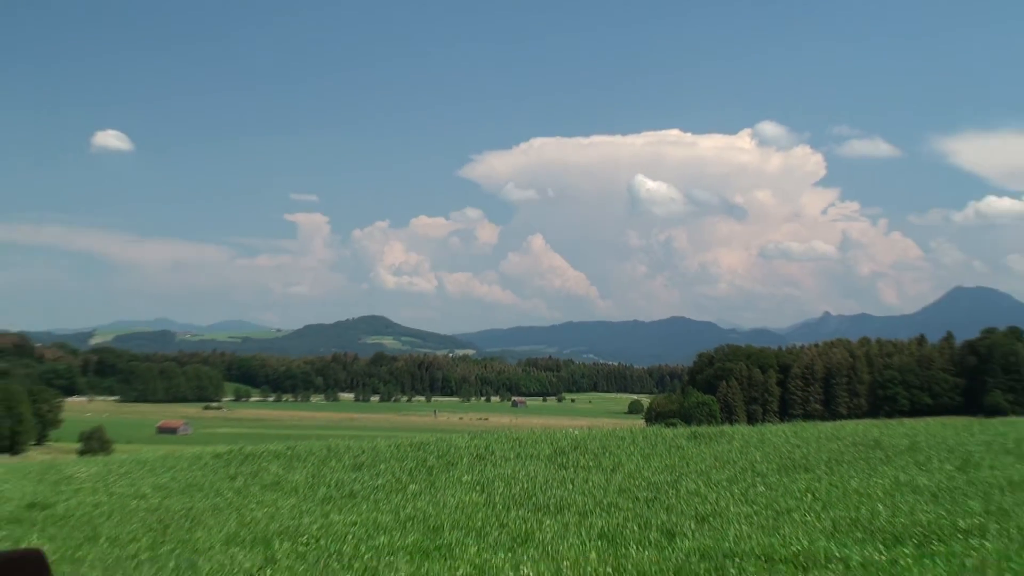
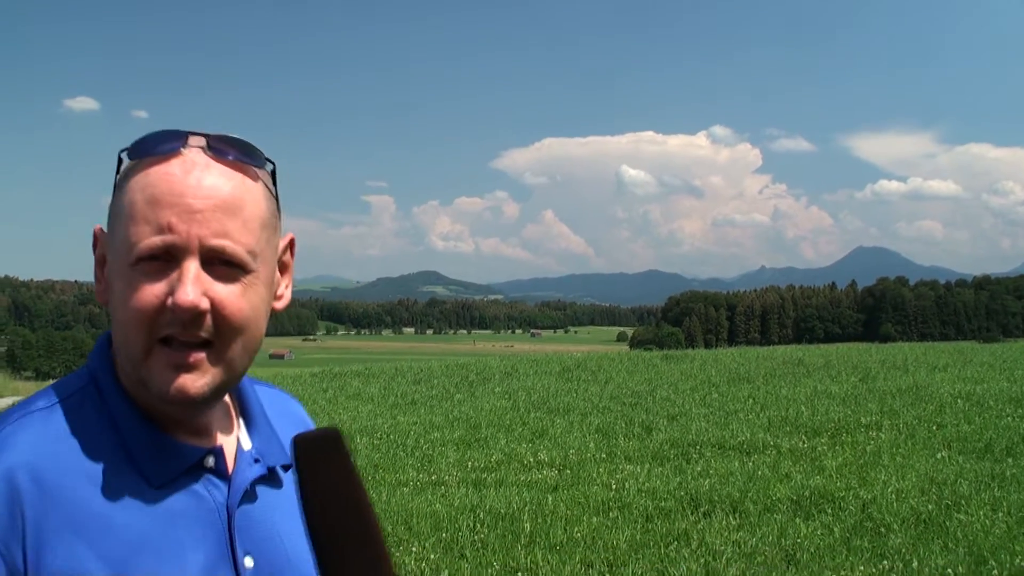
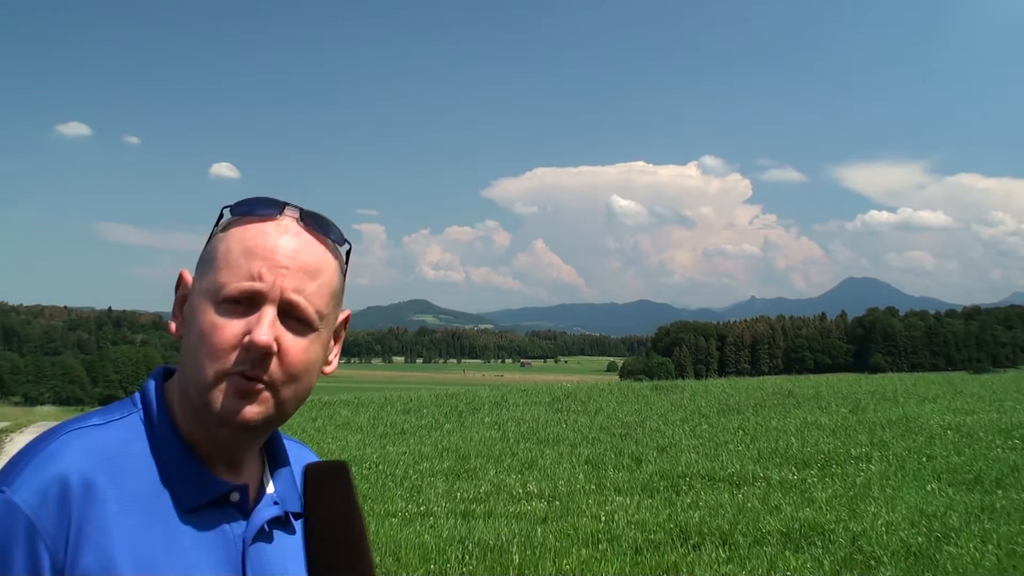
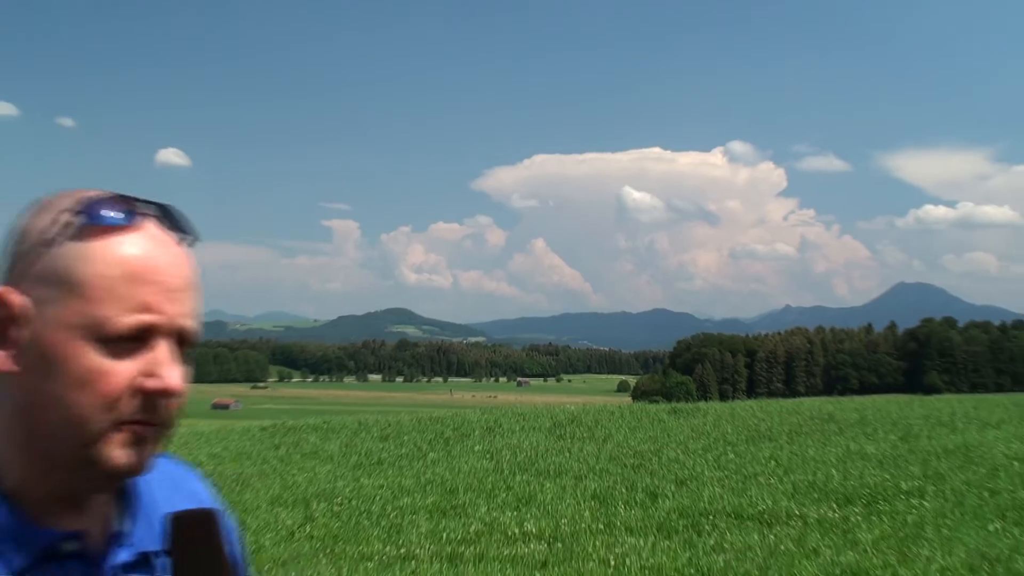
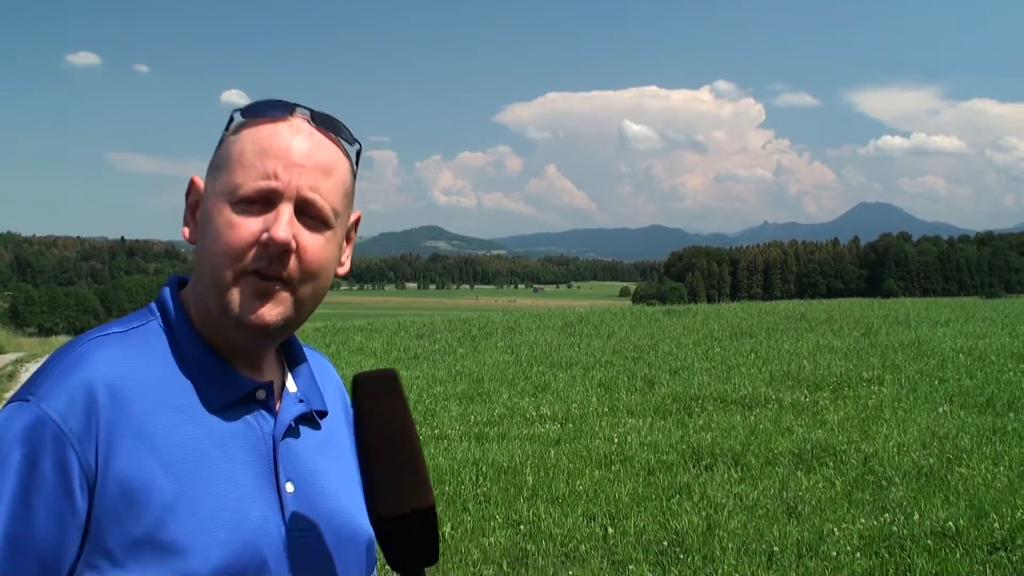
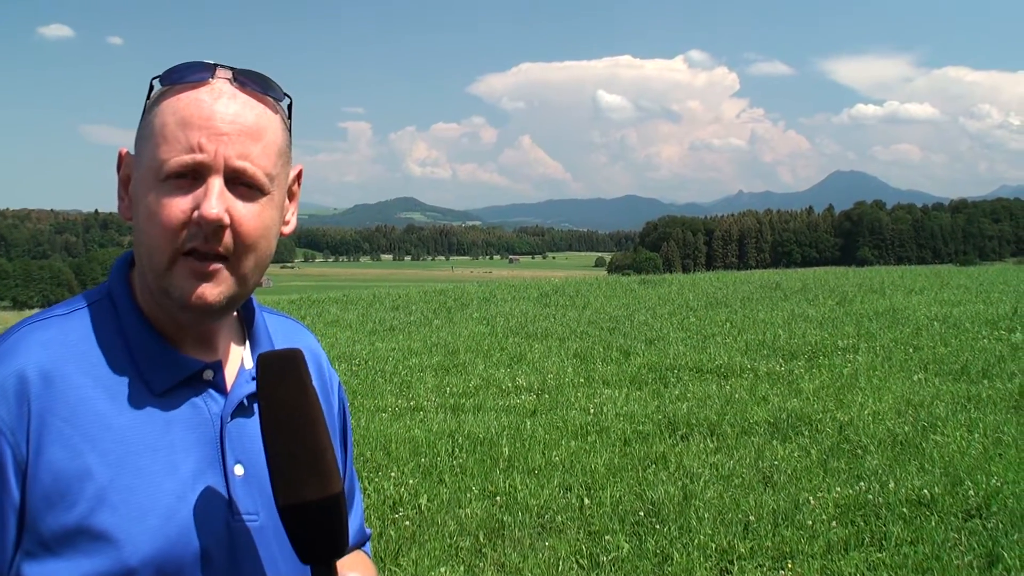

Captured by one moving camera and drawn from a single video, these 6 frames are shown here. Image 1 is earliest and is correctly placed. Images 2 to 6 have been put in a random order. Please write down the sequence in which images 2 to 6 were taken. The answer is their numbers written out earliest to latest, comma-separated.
4, 3, 2, 5, 6
